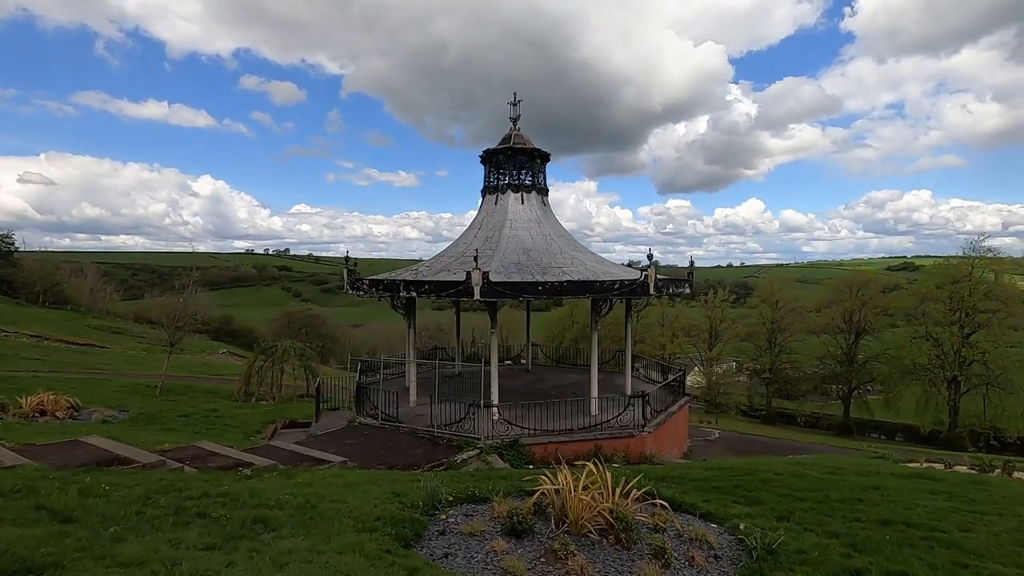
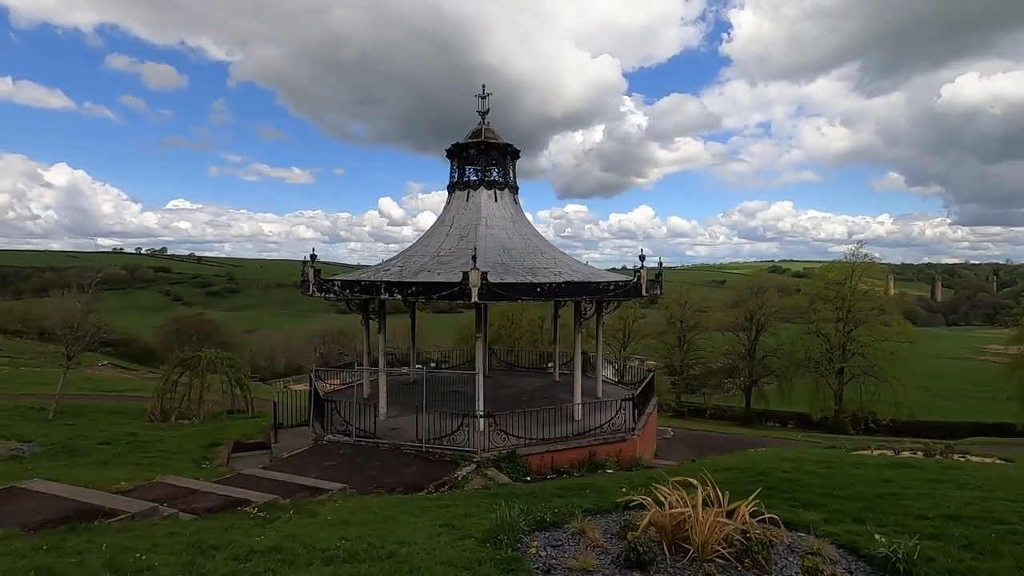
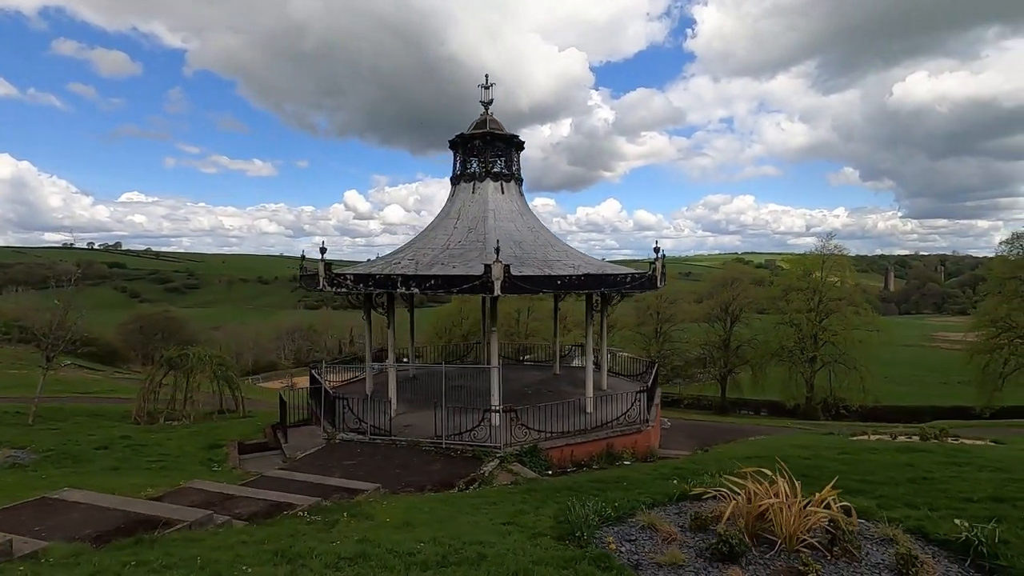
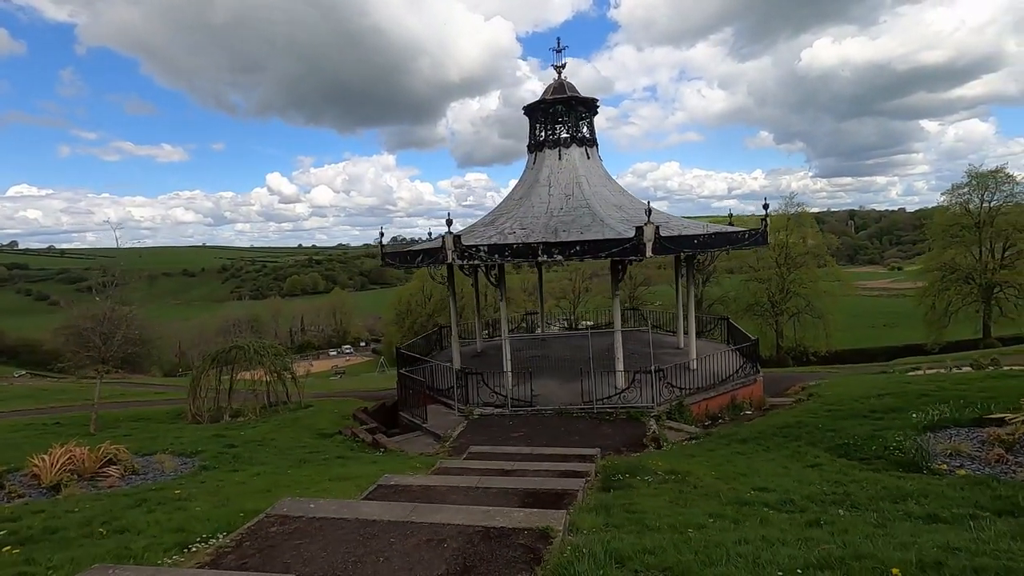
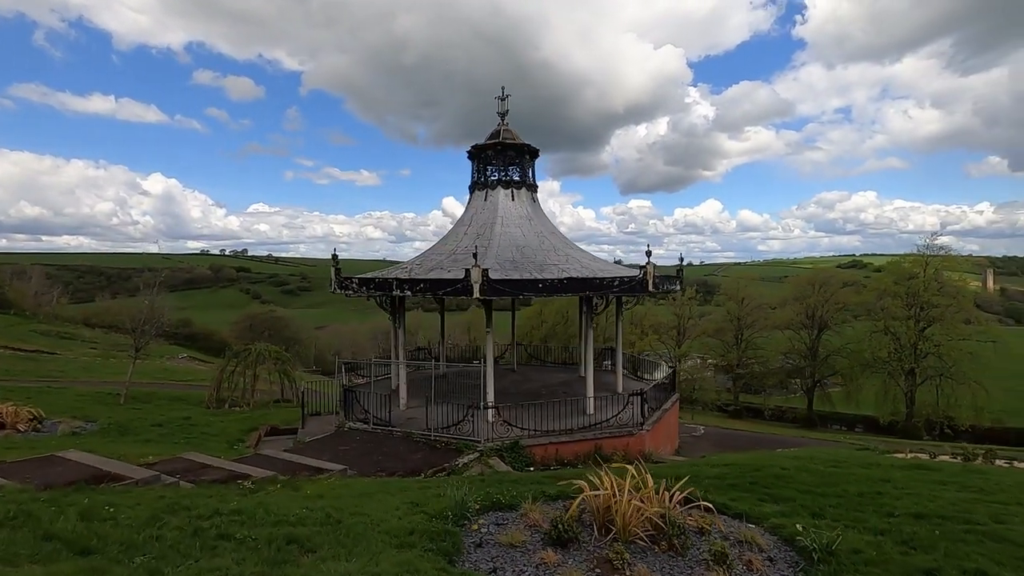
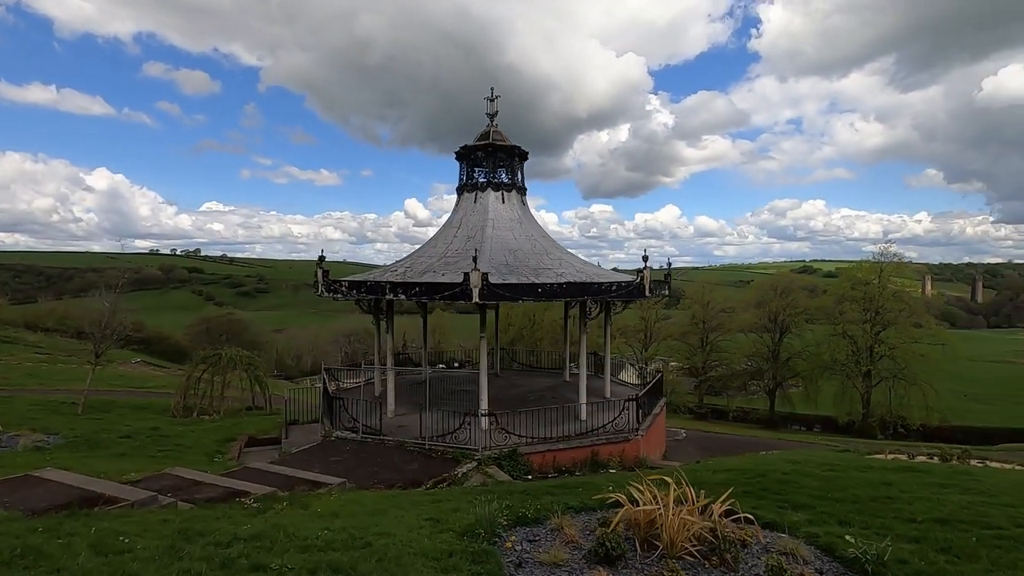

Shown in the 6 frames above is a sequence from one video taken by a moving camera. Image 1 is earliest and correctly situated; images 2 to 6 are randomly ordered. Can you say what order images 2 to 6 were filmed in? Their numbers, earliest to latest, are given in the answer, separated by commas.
5, 6, 2, 3, 4
